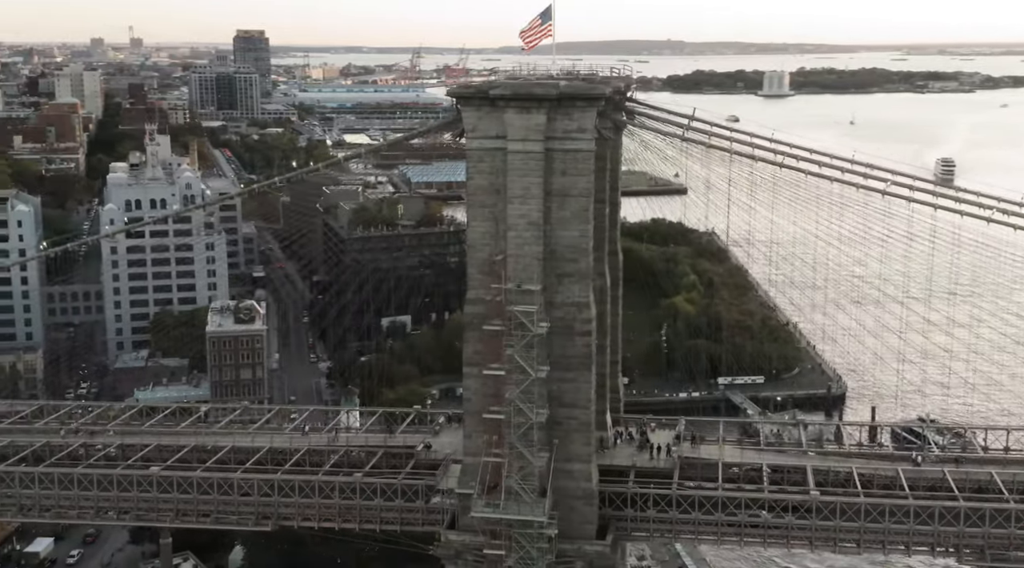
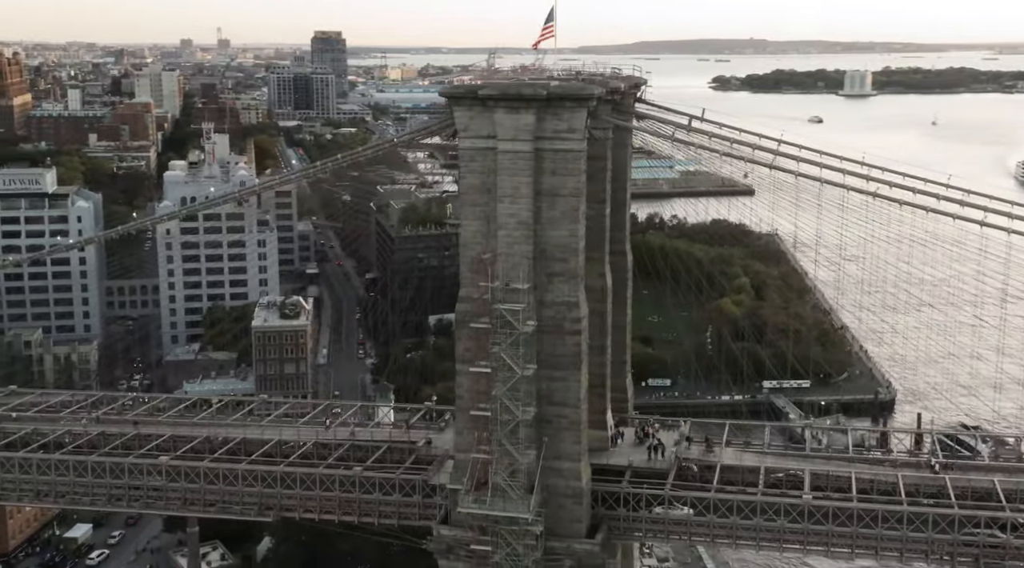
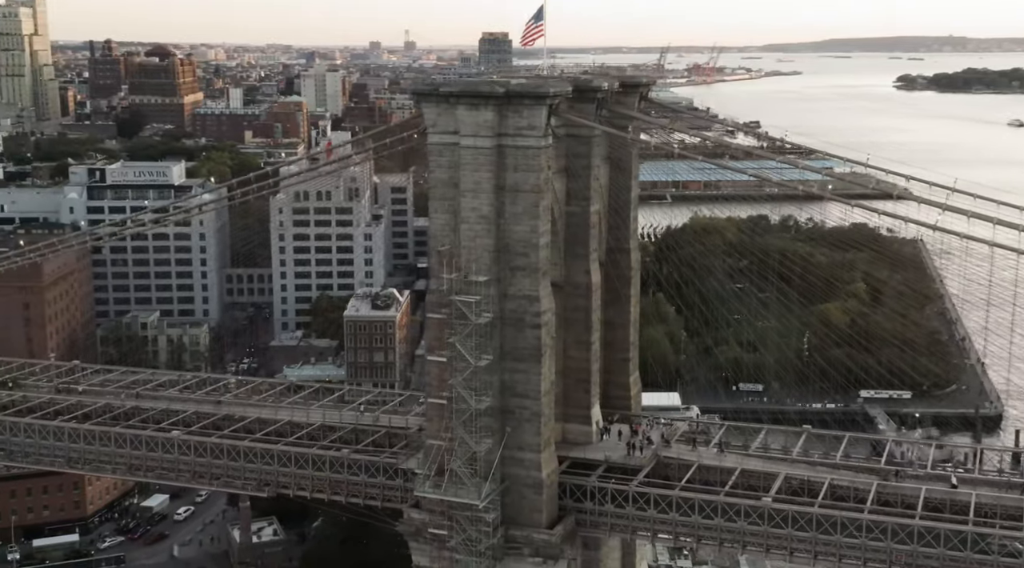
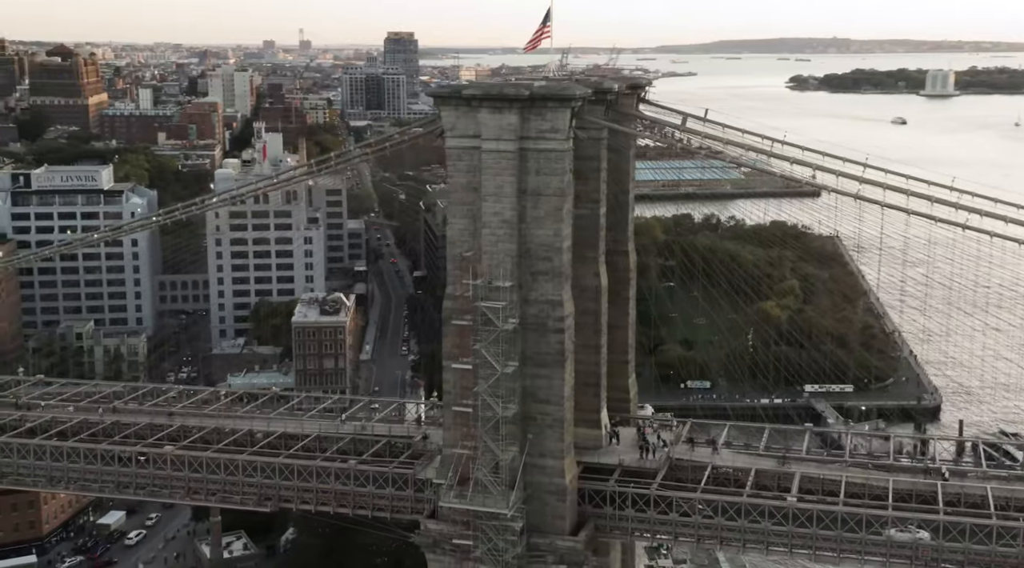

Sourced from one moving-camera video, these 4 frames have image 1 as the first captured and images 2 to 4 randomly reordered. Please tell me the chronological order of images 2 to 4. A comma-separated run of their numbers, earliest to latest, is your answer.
2, 4, 3
